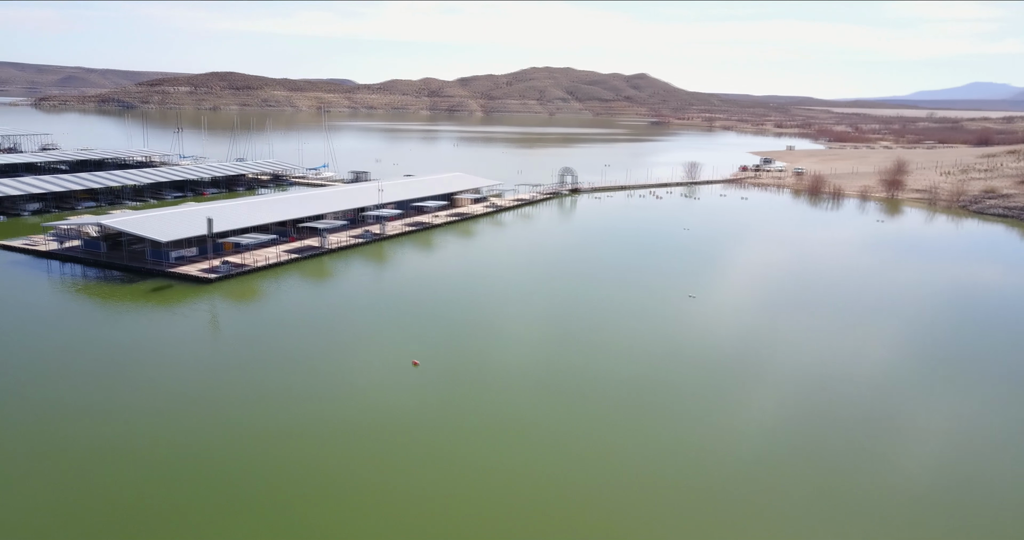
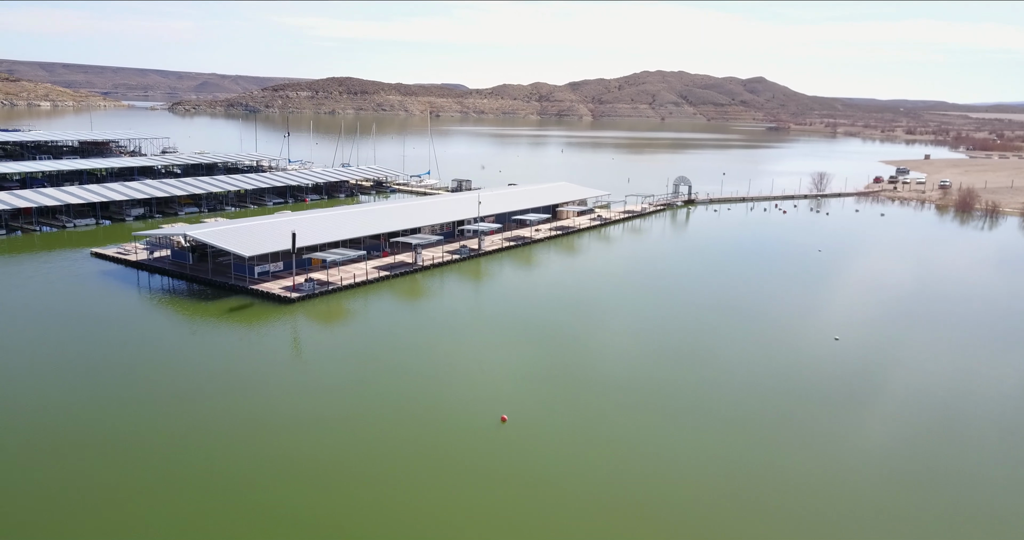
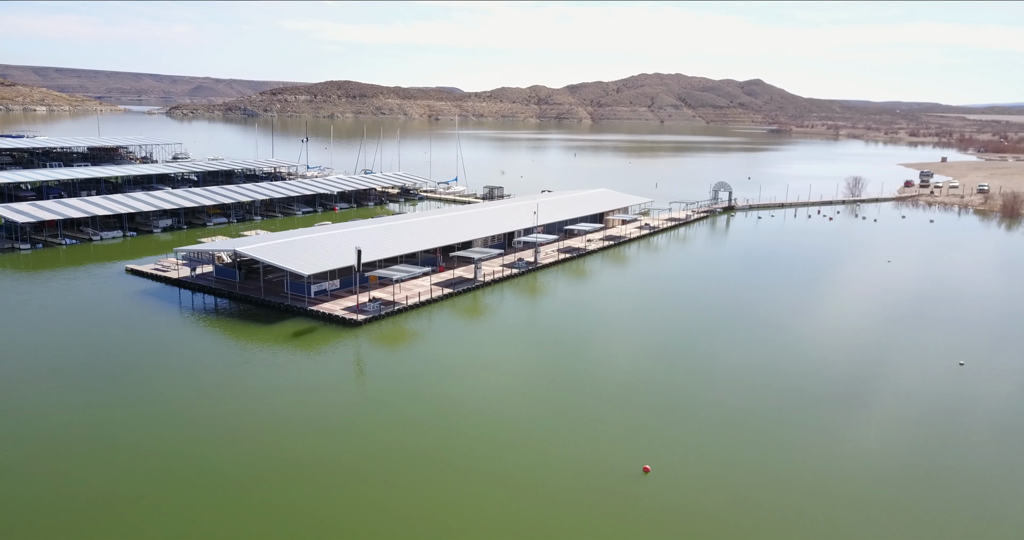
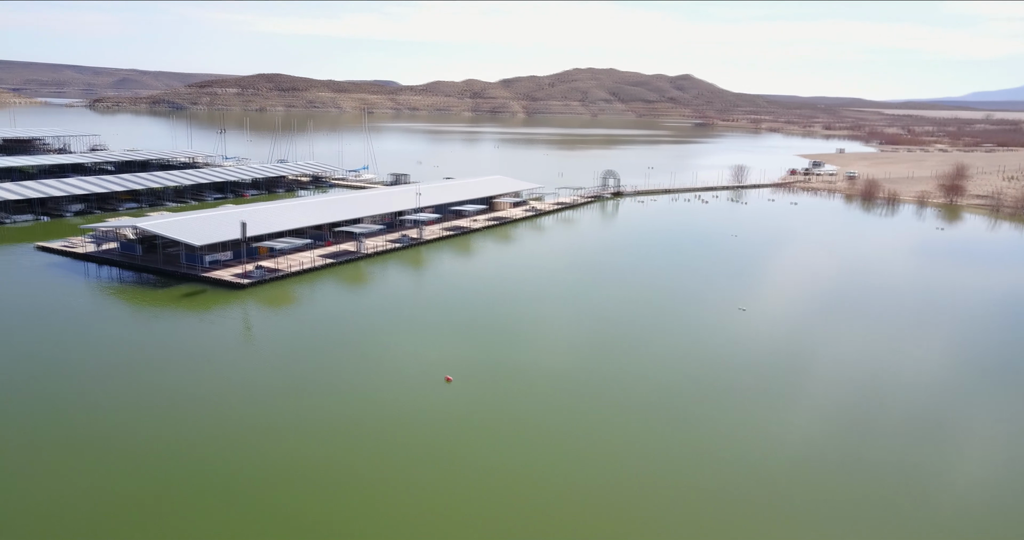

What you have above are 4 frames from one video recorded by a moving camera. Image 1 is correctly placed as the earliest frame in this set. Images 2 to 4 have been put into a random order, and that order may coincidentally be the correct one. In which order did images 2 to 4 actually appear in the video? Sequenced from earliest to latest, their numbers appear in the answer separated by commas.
4, 2, 3
